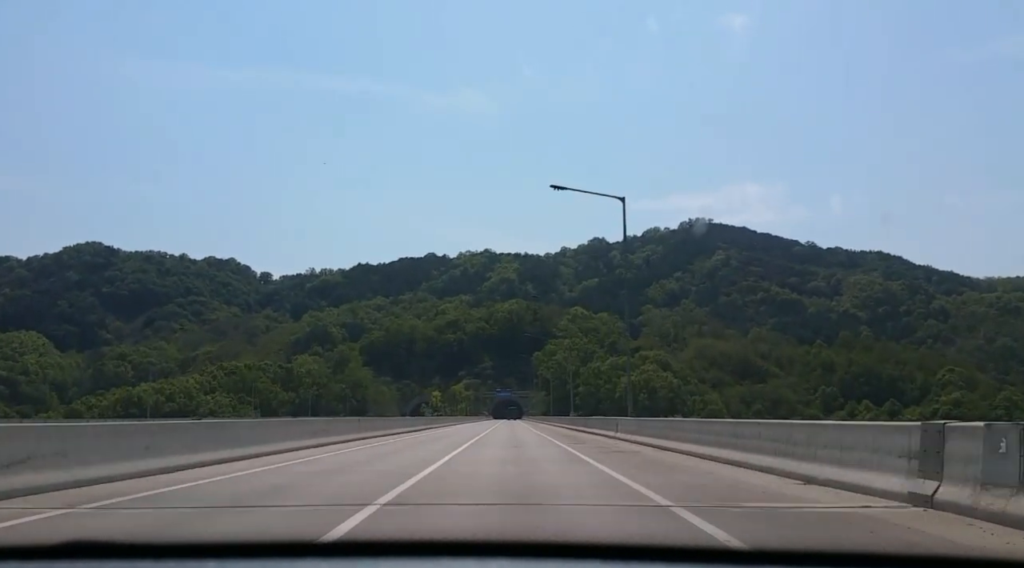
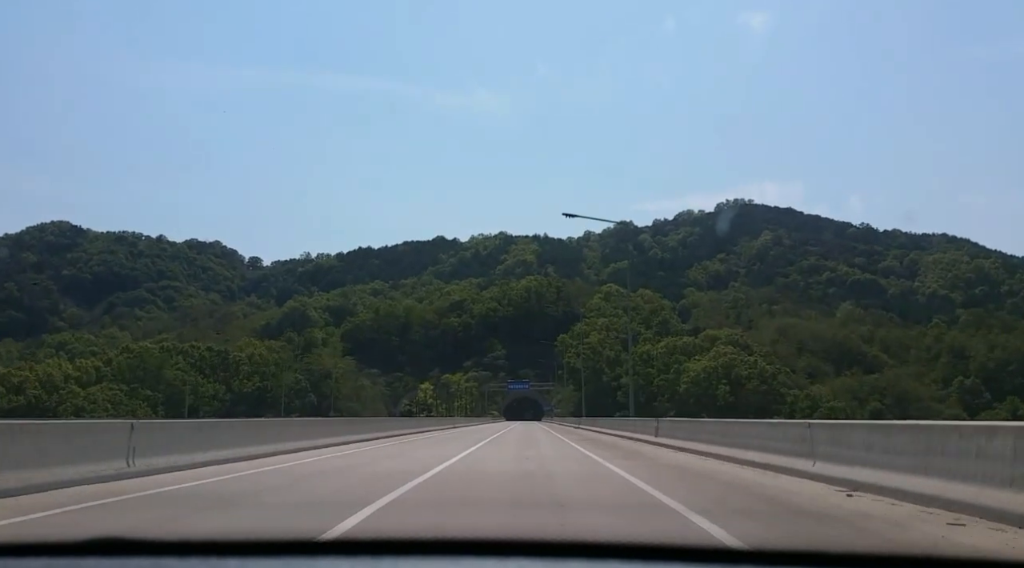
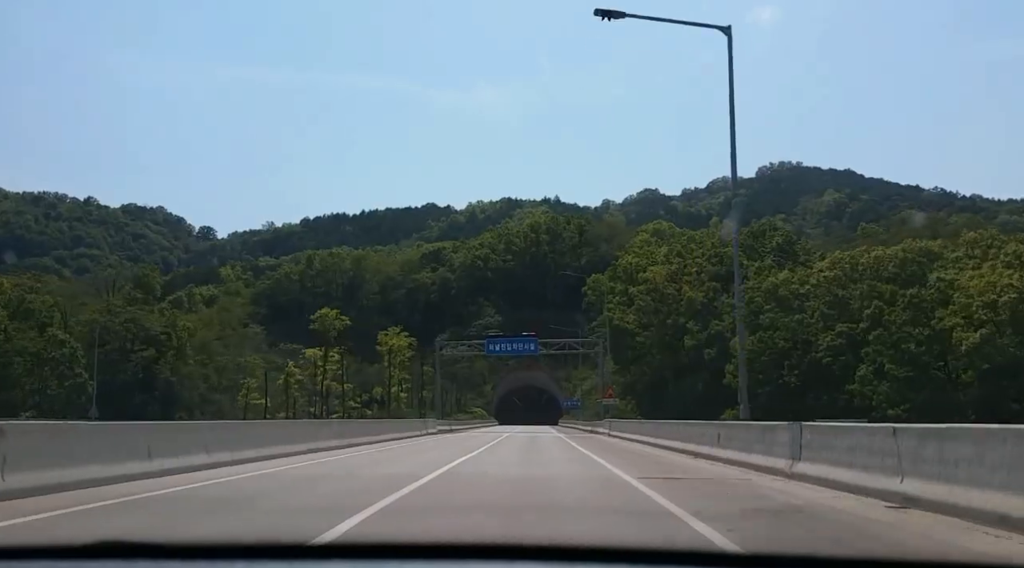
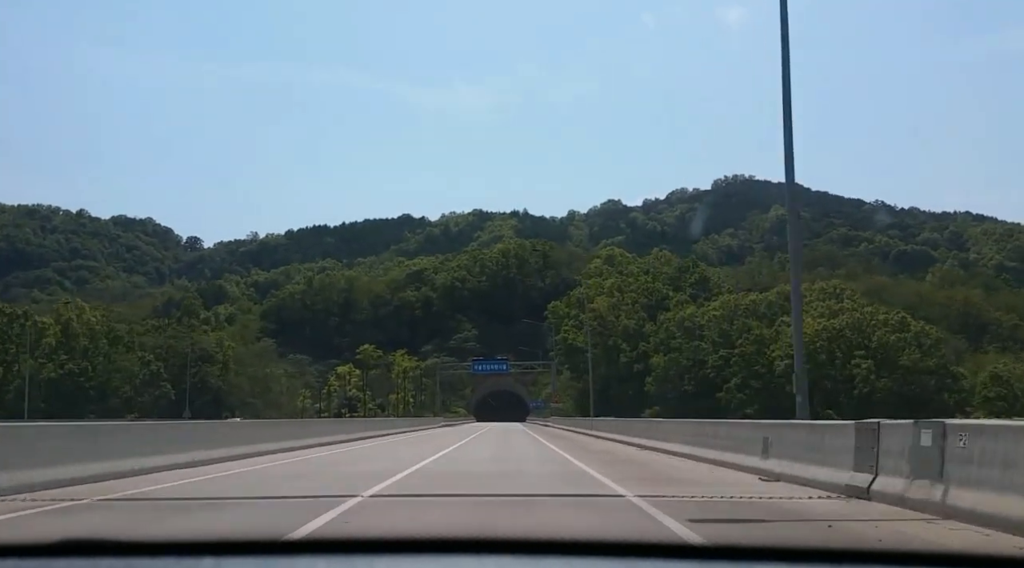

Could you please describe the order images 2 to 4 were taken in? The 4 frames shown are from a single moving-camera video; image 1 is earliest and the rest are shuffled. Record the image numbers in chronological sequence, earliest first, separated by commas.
2, 4, 3
